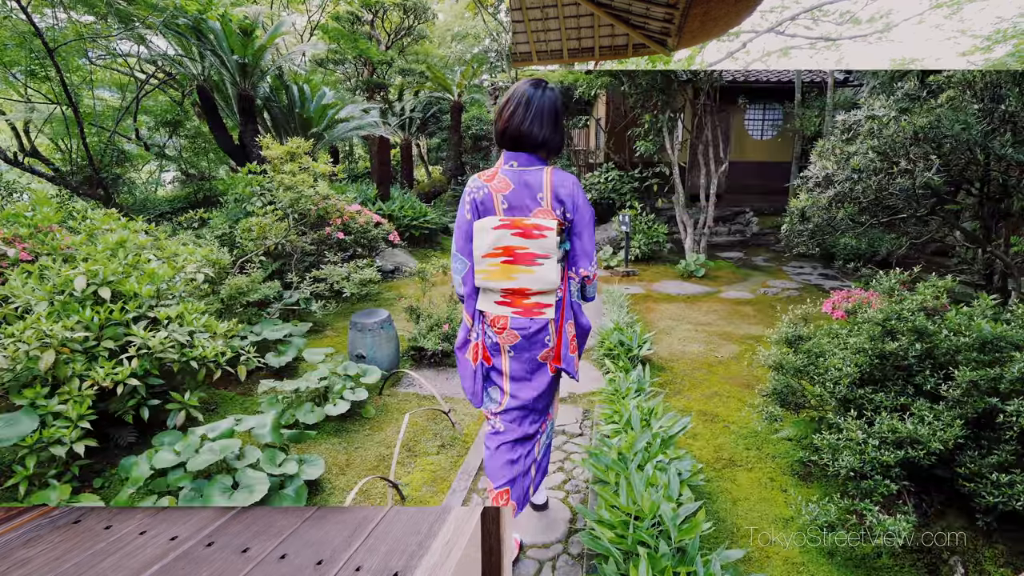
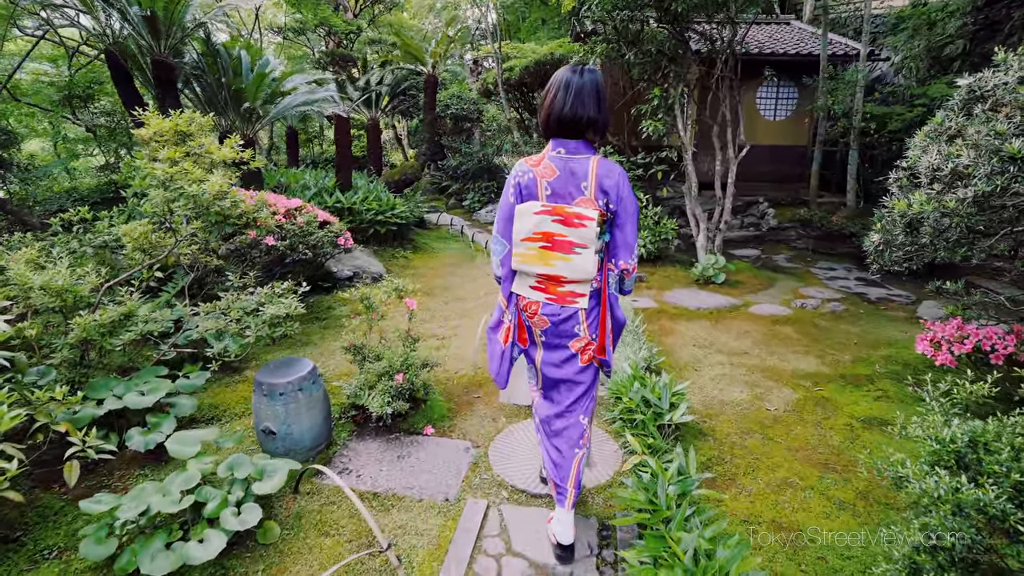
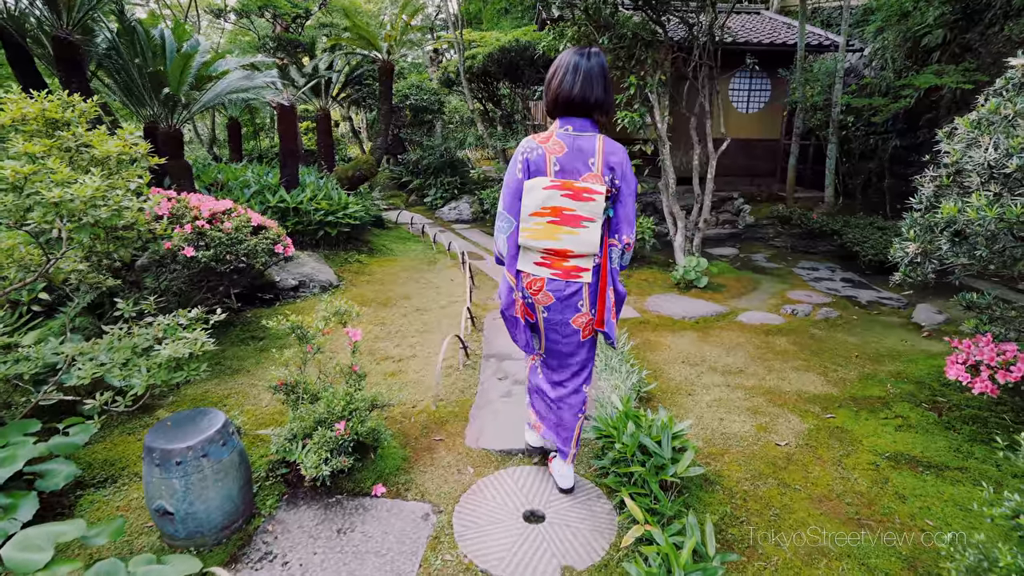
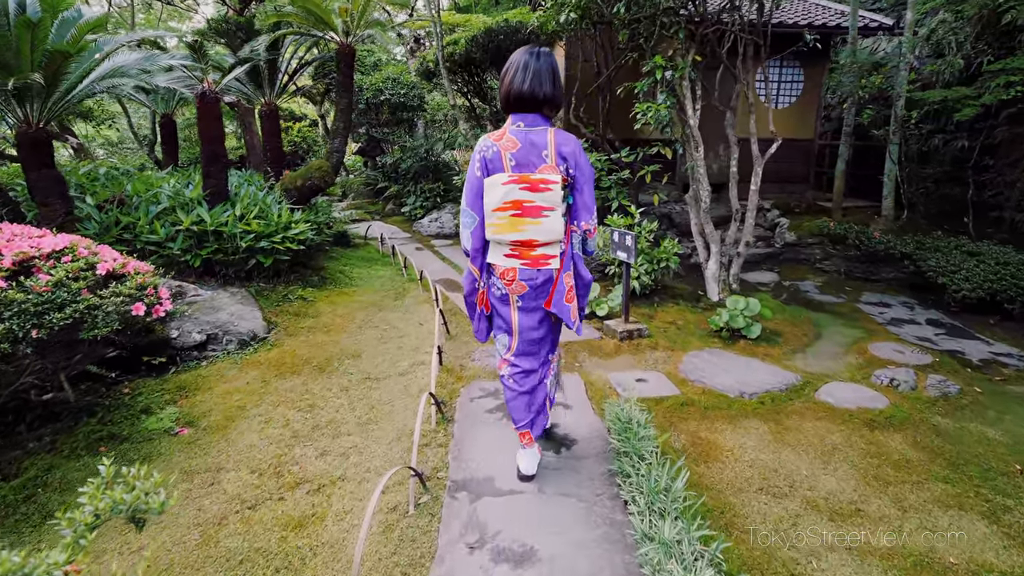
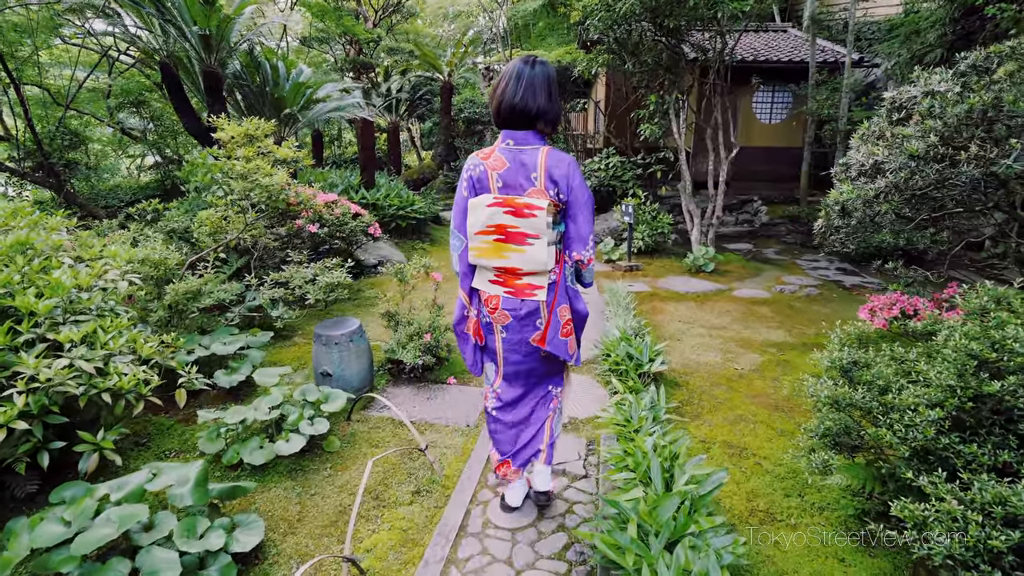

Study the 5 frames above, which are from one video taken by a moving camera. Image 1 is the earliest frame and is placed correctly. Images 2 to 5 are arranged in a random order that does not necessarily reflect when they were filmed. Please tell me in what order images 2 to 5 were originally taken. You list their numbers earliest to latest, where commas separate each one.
5, 2, 3, 4
